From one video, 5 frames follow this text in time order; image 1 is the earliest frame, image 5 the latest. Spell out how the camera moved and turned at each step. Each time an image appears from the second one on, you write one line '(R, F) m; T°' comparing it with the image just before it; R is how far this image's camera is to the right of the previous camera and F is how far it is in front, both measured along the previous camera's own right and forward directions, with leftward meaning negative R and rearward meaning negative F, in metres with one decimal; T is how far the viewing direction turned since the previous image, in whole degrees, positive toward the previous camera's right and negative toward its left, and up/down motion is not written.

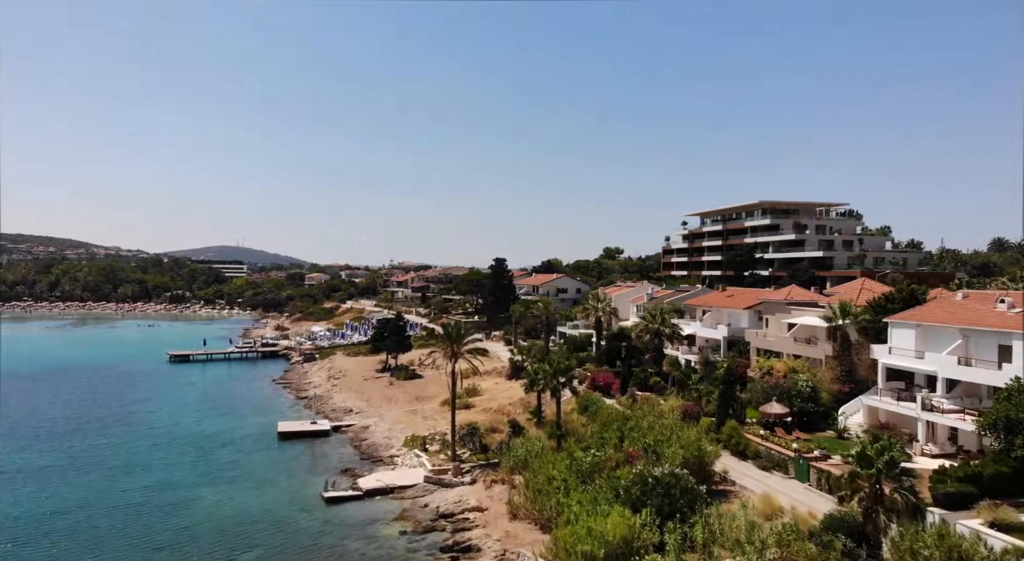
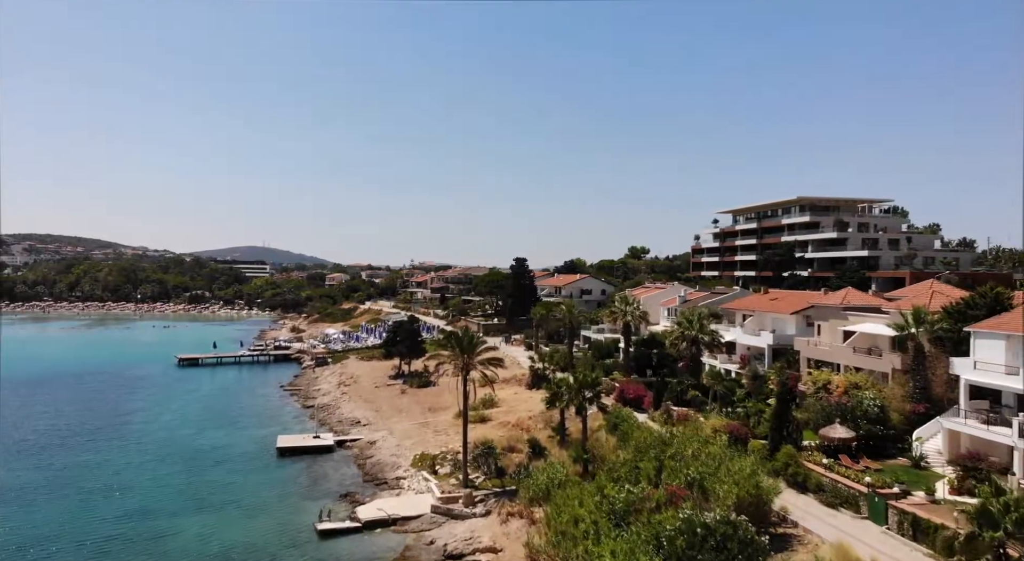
(+0.1, +4.9) m; -2°
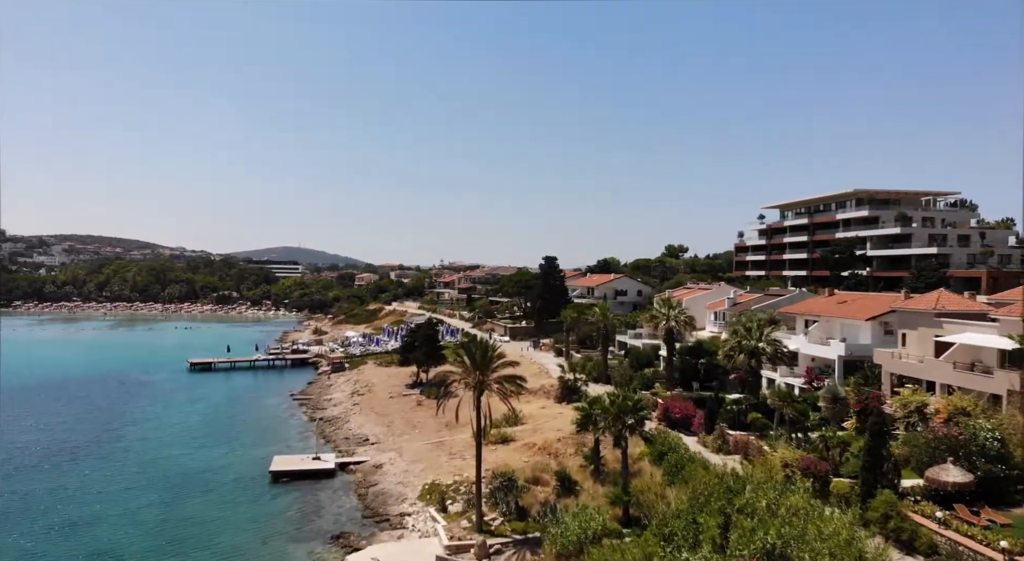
(+0.3, +6.3) m; -3°
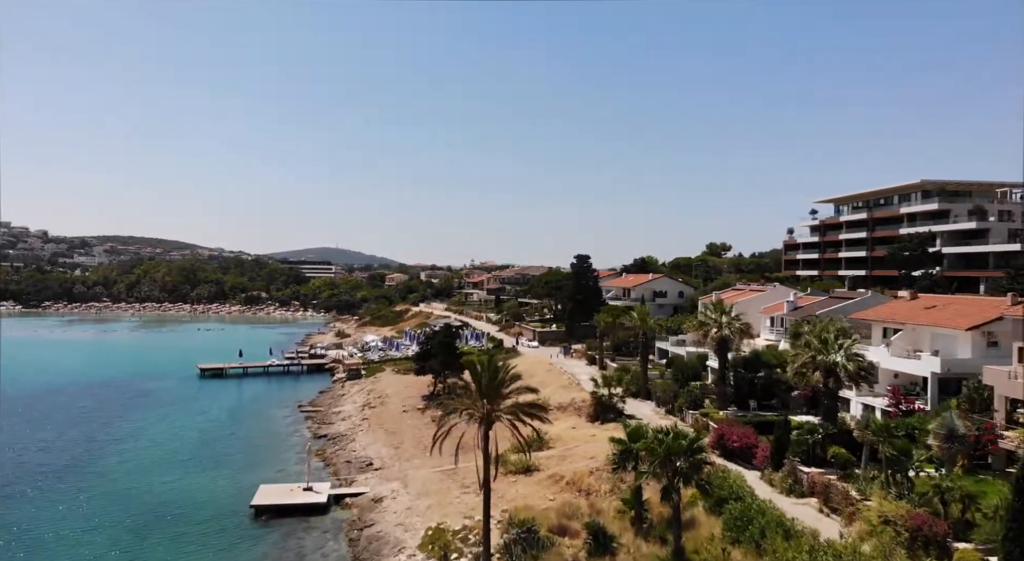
(+0.5, +6.5) m; -3°
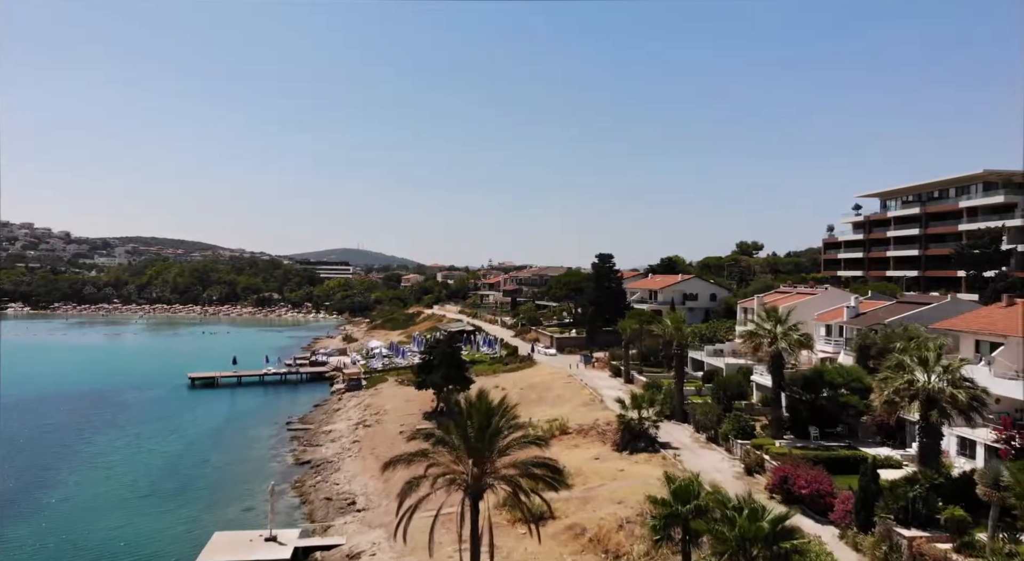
(+0.5, +7.0) m; -2°
